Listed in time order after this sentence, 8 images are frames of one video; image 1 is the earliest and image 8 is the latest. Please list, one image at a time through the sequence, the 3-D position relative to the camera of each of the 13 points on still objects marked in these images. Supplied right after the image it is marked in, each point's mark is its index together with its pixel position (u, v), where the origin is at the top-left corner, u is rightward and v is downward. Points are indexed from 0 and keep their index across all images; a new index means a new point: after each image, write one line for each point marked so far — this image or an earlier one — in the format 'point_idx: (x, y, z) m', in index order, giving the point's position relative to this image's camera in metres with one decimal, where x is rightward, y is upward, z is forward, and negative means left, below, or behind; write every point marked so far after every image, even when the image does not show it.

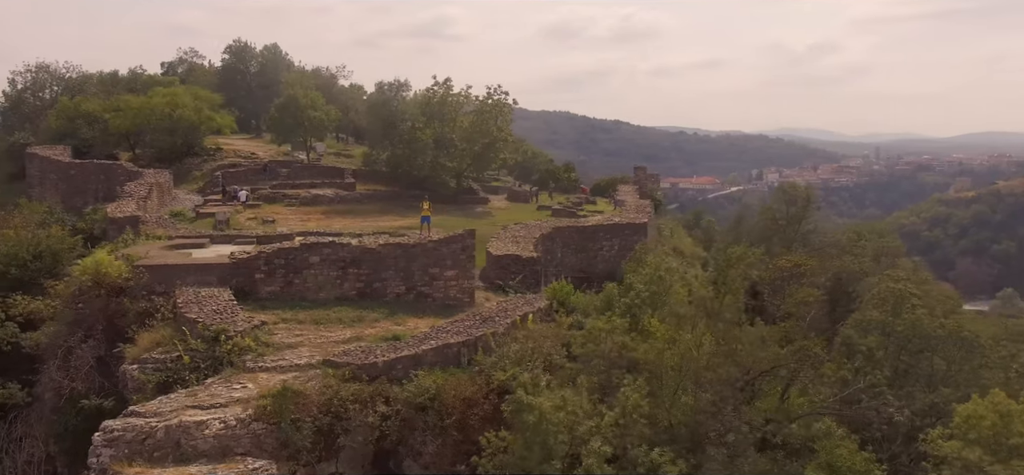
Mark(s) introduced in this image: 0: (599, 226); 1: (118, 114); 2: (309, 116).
0: (+1.8, +0.3, +16.0) m
1: (-9.7, +3.1, +19.5) m
2: (-4.9, +2.9, +19.0) m
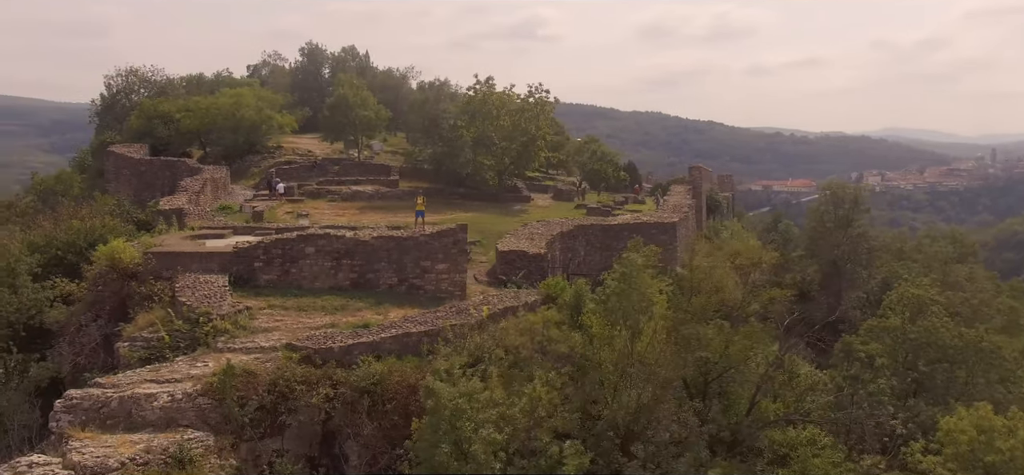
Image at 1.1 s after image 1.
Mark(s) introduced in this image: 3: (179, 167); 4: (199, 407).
0: (+2.3, +0.3, +15.9) m
1: (-8.5, +3.3, +20.9) m
2: (-3.9, +3.1, +19.8) m
3: (-7.8, +1.7, +18.6) m
4: (-2.9, -1.6, +7.4) m
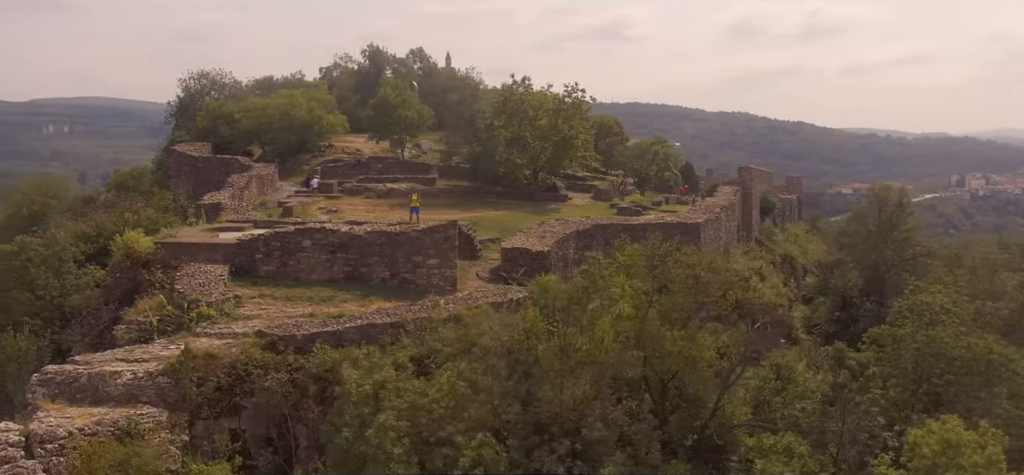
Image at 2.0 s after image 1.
0: (+2.7, +0.3, +15.8) m
1: (-7.4, +3.4, +22.0) m
2: (-2.9, +3.1, +20.3) m
3: (-6.9, +1.8, +19.7) m
4: (-3.5, -1.5, +8.0) m
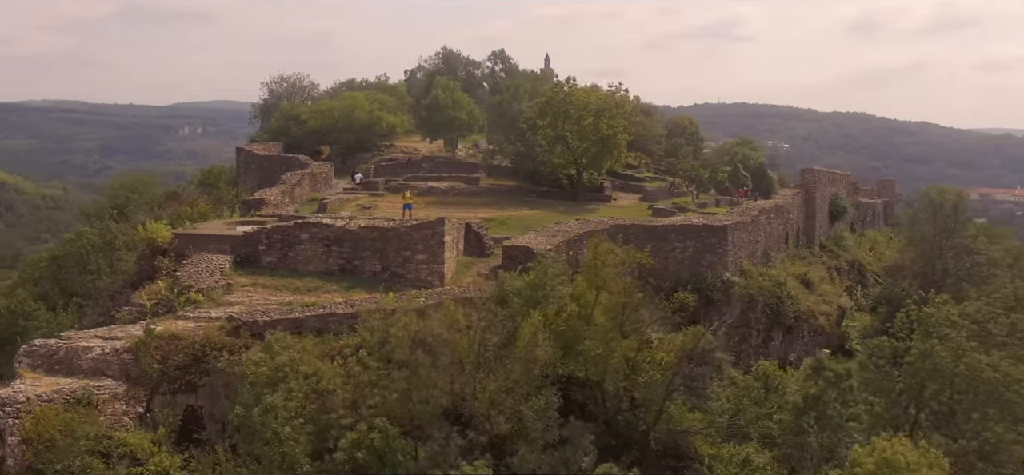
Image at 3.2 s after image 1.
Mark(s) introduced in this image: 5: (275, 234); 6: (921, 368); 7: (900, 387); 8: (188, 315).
0: (+3.1, +0.2, +15.5) m
1: (-5.8, +3.6, +23.2) m
2: (-1.7, +3.2, +20.9) m
3: (-5.7, +2.0, +20.8) m
4: (-4.3, -1.4, +8.7) m
5: (-3.6, 0.0, +12.0) m
6: (+5.1, -1.6, +9.9) m
7: (+4.9, -1.9, +9.9) m
8: (-4.0, -1.0, +9.9) m
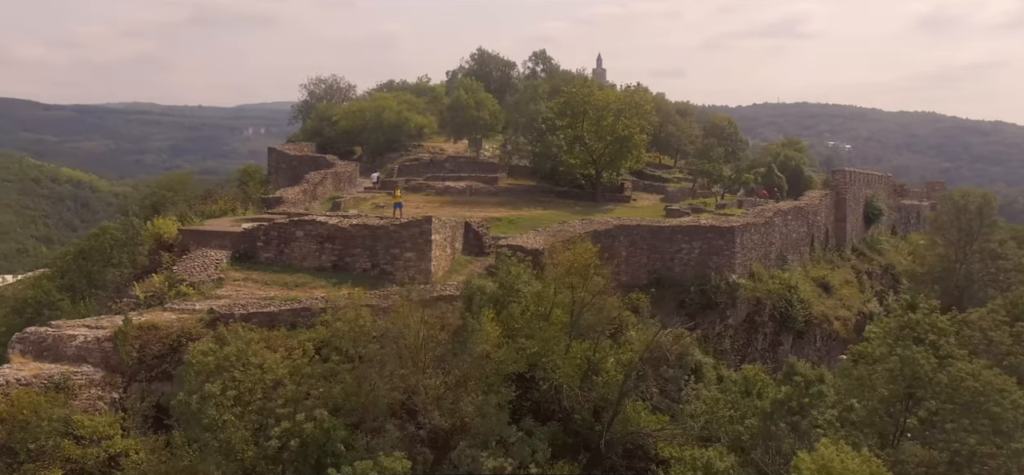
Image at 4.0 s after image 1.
0: (+3.2, +0.2, +15.4) m
1: (-5.0, +3.6, +23.8) m
2: (-1.1, +3.2, +21.1) m
3: (-5.2, +2.1, +21.4) m
4: (-4.7, -1.3, +9.2) m
5: (-3.8, +0.1, +12.5) m
6: (+4.7, -1.7, +9.7) m
7: (+4.5, -1.9, +9.6) m
8: (-4.4, -0.9, +10.4) m
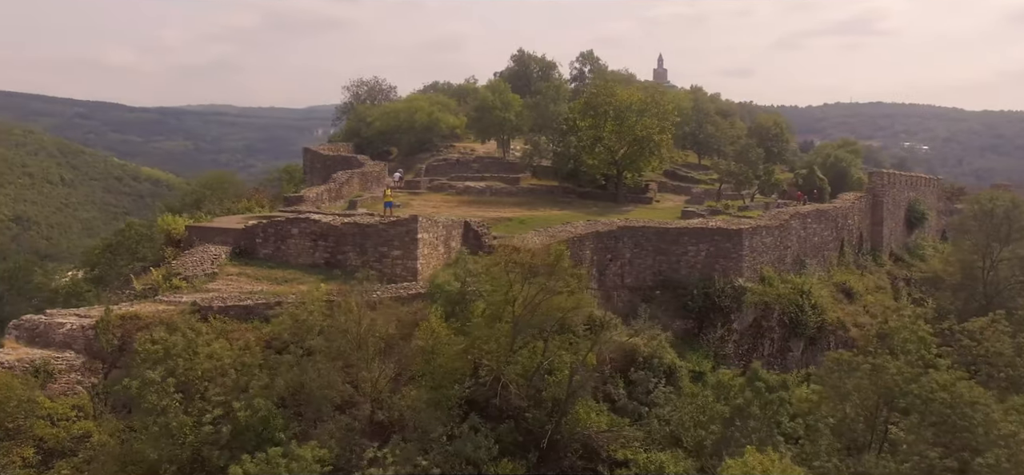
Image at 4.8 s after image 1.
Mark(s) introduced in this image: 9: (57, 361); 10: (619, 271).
0: (+3.3, +0.2, +15.2) m
1: (-4.0, +3.7, +24.4) m
2: (-0.4, +3.2, +21.3) m
3: (-4.4, +2.1, +22.0) m
4: (-5.3, -1.2, +9.8) m
5: (-3.9, +0.1, +12.9) m
6: (+4.2, -1.7, +9.3) m
7: (+4.0, -2.0, +9.3) m
8: (-4.8, -0.8, +10.9) m
9: (-5.4, -1.5, +9.4) m
10: (+2.0, -0.6, +15.1) m
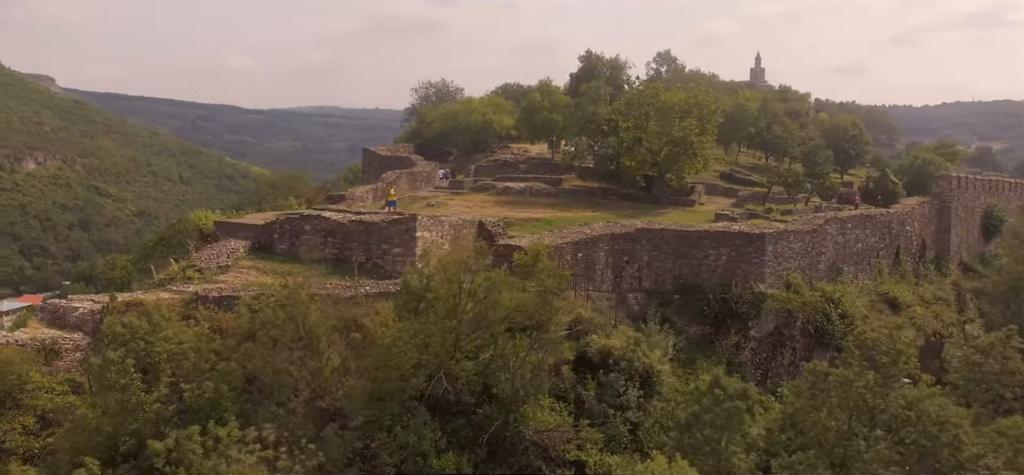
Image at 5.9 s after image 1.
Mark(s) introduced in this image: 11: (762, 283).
0: (+3.6, +0.1, +14.8) m
1: (-2.3, +3.7, +25.0) m
2: (+0.9, +3.2, +21.4) m
3: (-3.0, +2.2, +22.7) m
4: (-5.6, -1.1, +10.8) m
5: (-3.9, +0.2, +13.6) m
6: (+3.6, -1.8, +8.9) m
7: (+3.4, -2.0, +8.9) m
8: (-5.0, -0.8, +11.8) m
9: (-5.8, -1.3, +10.4) m
10: (+2.3, -0.7, +14.9) m
11: (+4.6, -0.8, +14.6) m
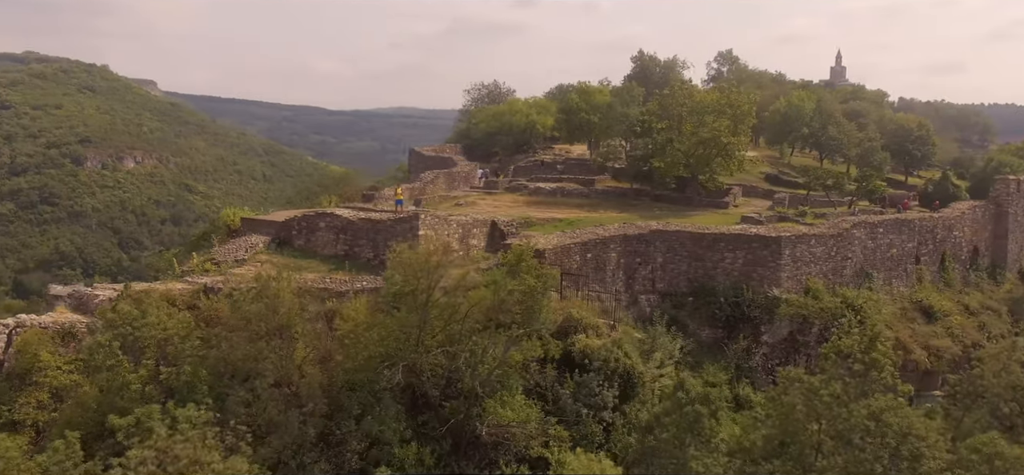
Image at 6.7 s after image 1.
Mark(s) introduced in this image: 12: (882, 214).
0: (+3.8, +0.1, +14.6) m
1: (-0.8, +3.8, +25.3) m
2: (+1.9, +3.2, +21.4) m
3: (-1.9, +2.2, +23.1) m
4: (-5.8, -1.0, +11.6) m
5: (-3.7, +0.3, +14.2) m
6: (+3.1, -1.8, +8.7) m
7: (+2.9, -2.1, +8.8) m
8: (-5.1, -0.7, +12.5) m
9: (-6.1, -1.2, +11.2) m
10: (+2.6, -0.7, +14.8) m
11: (+4.8, -0.9, +14.2) m
12: (+7.7, +0.5, +16.5) m
